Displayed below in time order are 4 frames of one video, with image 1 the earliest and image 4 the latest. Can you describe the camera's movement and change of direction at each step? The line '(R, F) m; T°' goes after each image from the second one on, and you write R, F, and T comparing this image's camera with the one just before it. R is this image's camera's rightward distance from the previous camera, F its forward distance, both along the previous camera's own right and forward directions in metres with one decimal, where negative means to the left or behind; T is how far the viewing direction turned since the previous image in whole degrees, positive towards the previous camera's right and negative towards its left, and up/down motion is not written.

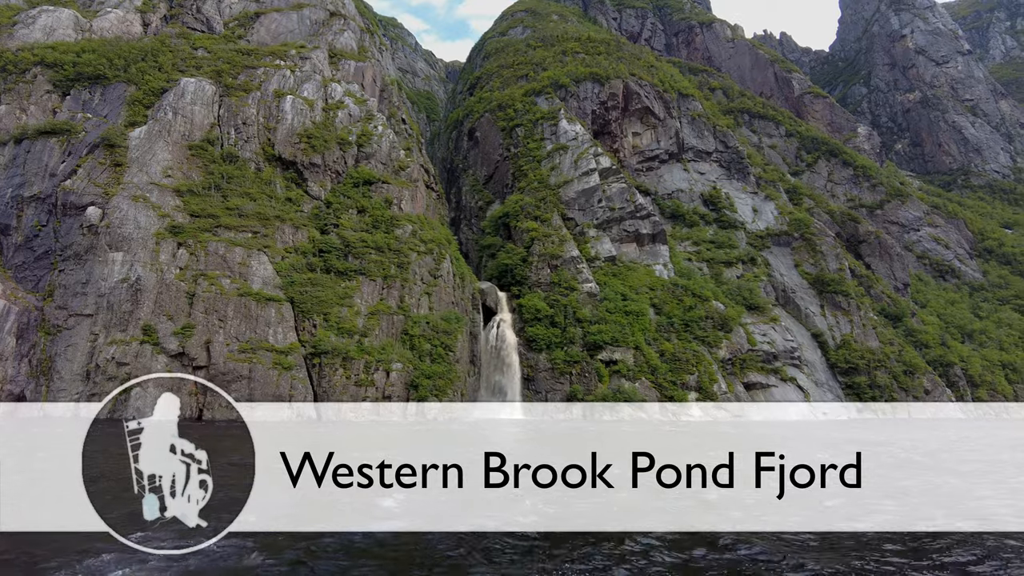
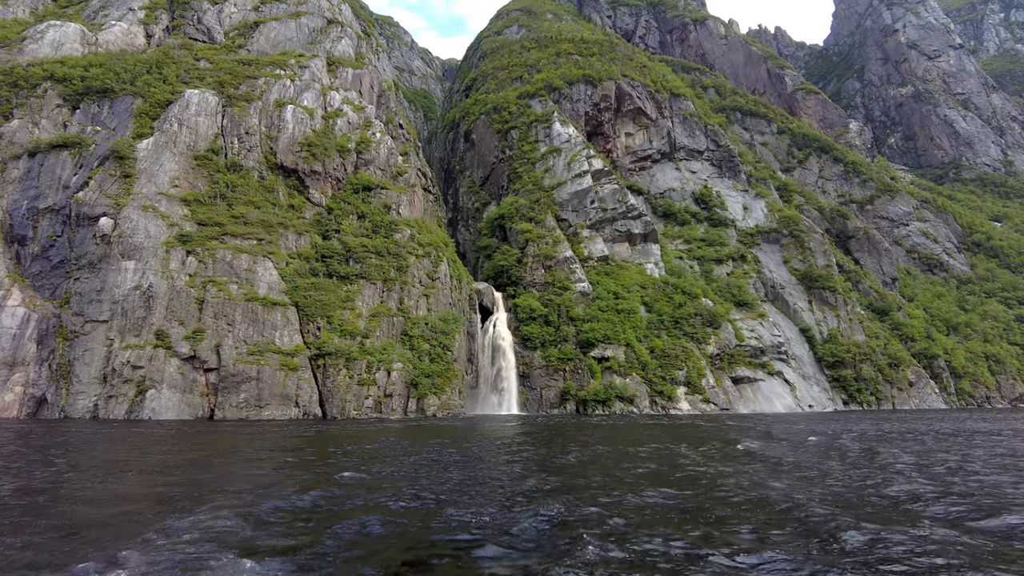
(+0.4, -1.6) m; 0°
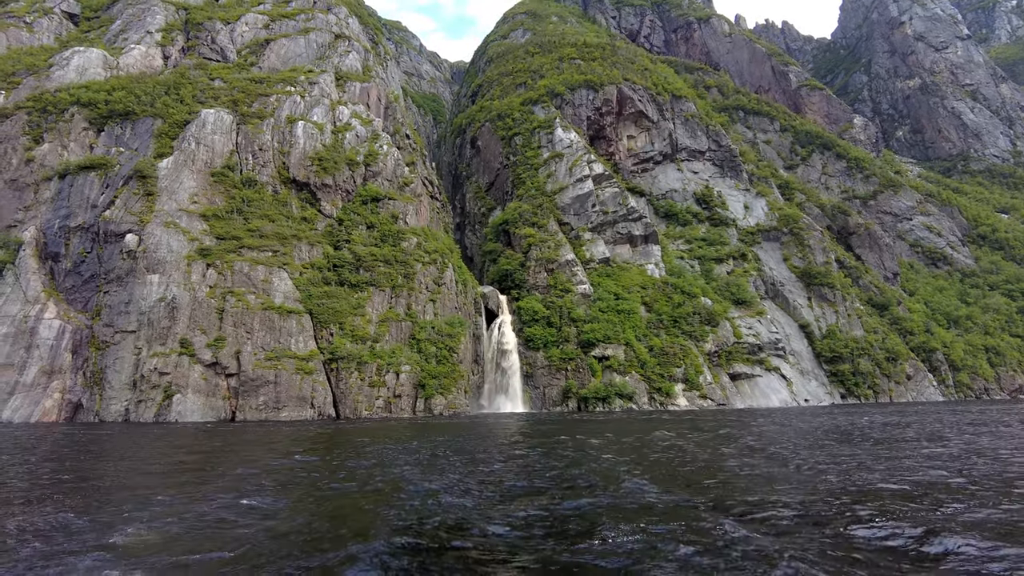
(+0.8, -1.8) m; -1°
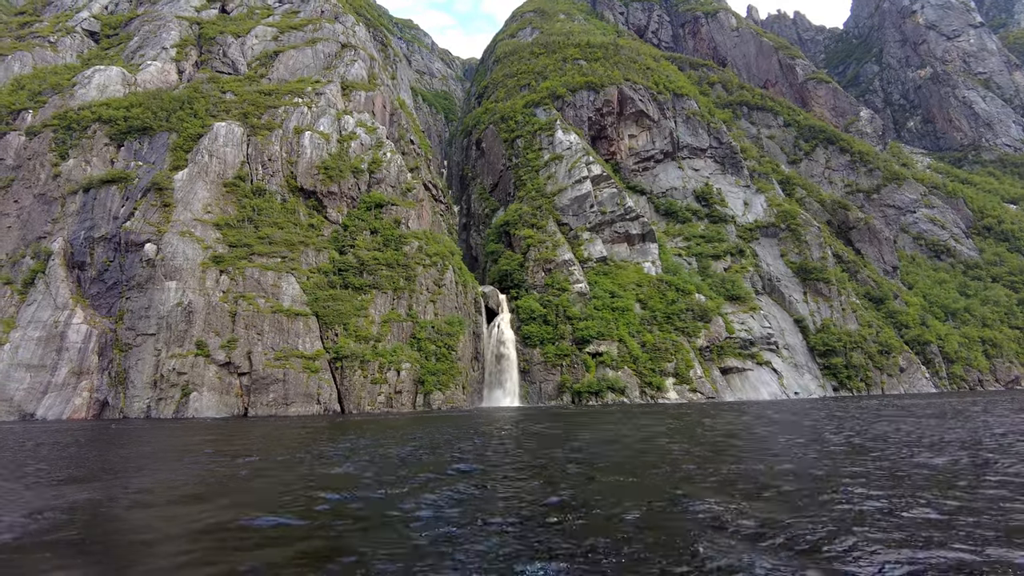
(+1.6, -1.9) m; -2°
